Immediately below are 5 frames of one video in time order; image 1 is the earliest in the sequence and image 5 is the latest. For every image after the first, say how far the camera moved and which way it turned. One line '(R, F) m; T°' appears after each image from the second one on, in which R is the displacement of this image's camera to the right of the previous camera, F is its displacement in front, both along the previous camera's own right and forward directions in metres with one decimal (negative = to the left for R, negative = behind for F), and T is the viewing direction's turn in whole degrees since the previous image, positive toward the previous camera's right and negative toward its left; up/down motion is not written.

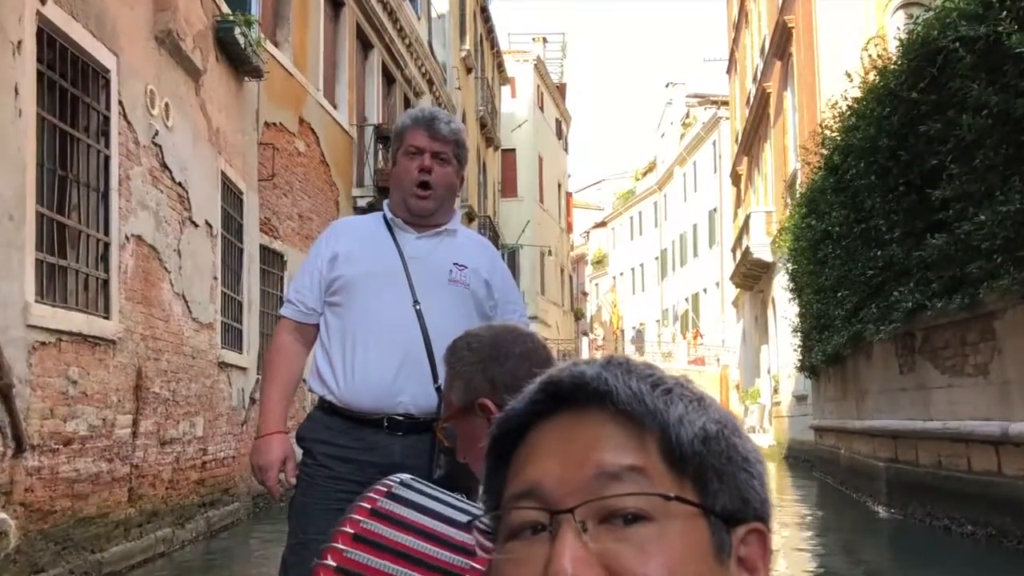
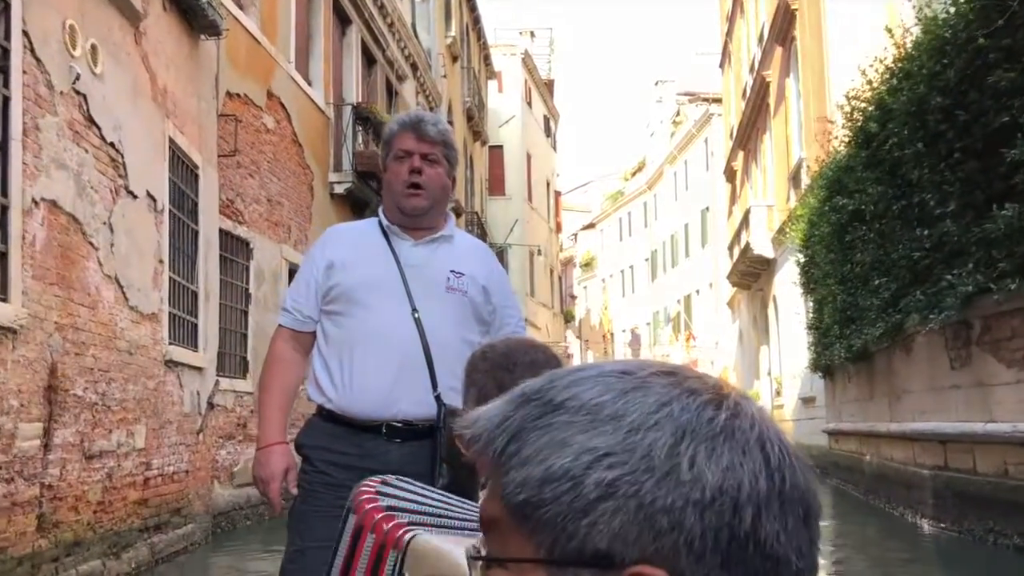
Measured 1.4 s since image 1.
(-0.1, +1.2) m; +1°
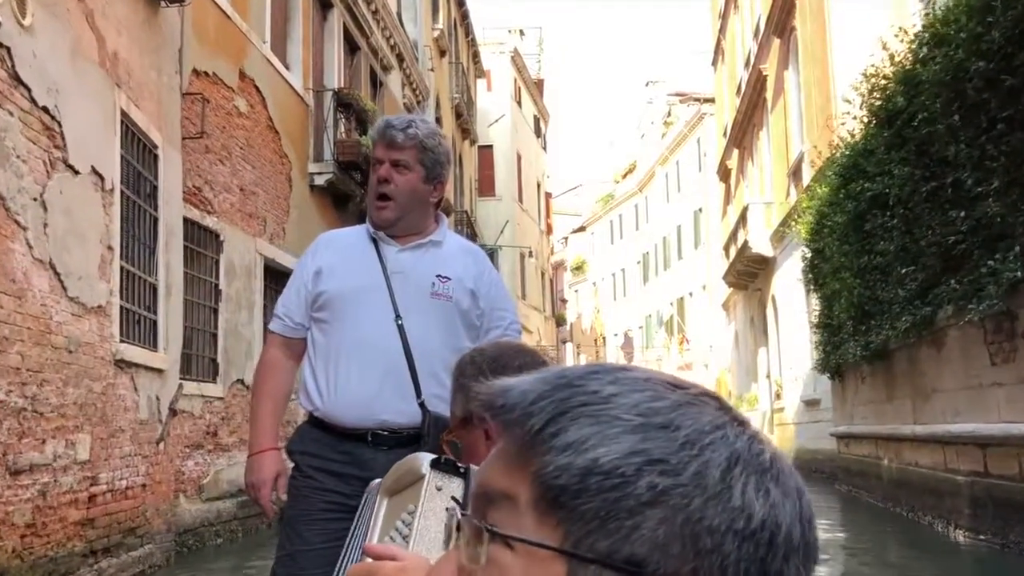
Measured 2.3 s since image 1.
(0.0, +0.8) m; +1°
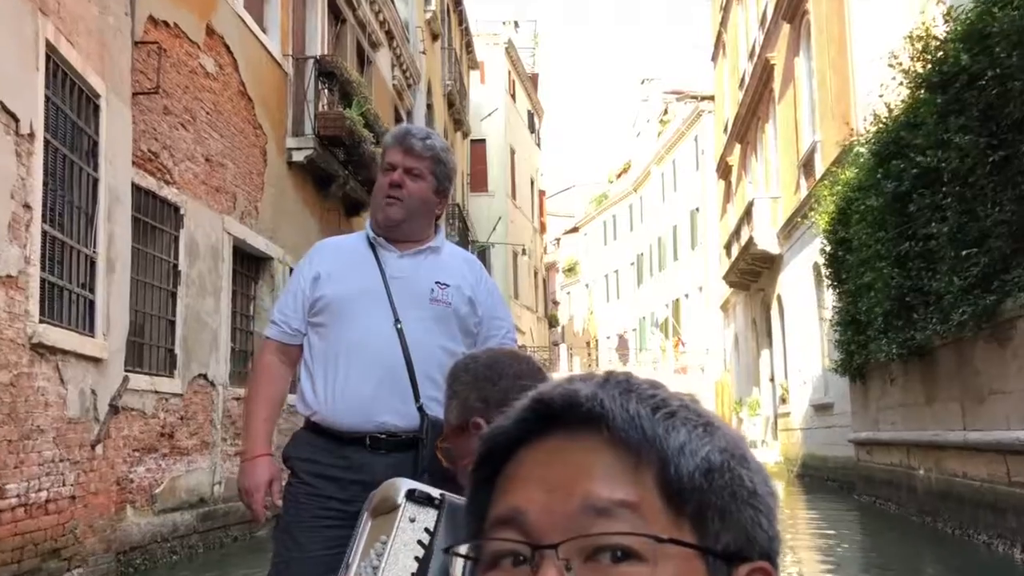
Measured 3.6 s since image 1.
(-0.1, +1.2) m; +1°
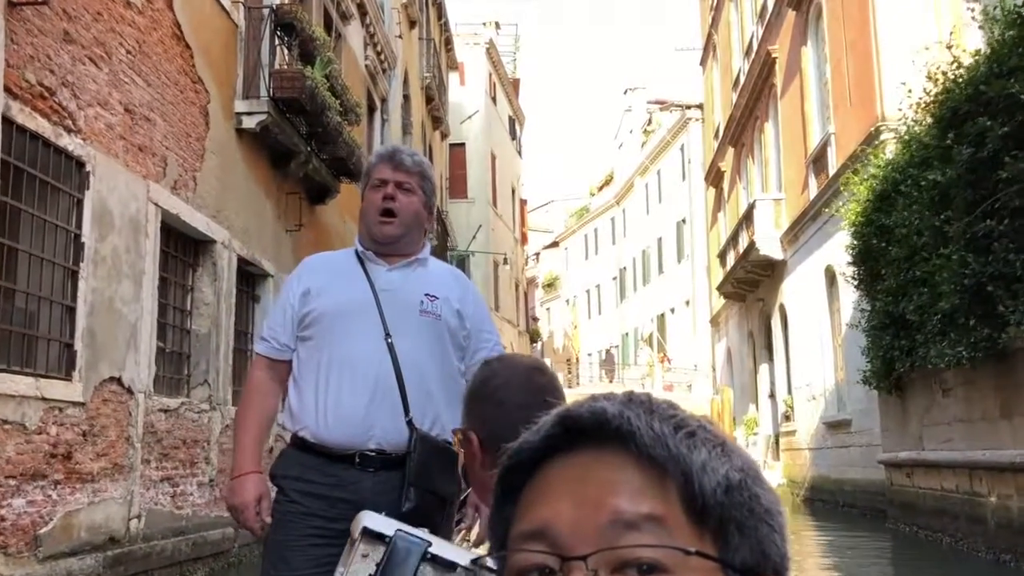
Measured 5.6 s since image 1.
(-0.1, +1.8) m; +1°
